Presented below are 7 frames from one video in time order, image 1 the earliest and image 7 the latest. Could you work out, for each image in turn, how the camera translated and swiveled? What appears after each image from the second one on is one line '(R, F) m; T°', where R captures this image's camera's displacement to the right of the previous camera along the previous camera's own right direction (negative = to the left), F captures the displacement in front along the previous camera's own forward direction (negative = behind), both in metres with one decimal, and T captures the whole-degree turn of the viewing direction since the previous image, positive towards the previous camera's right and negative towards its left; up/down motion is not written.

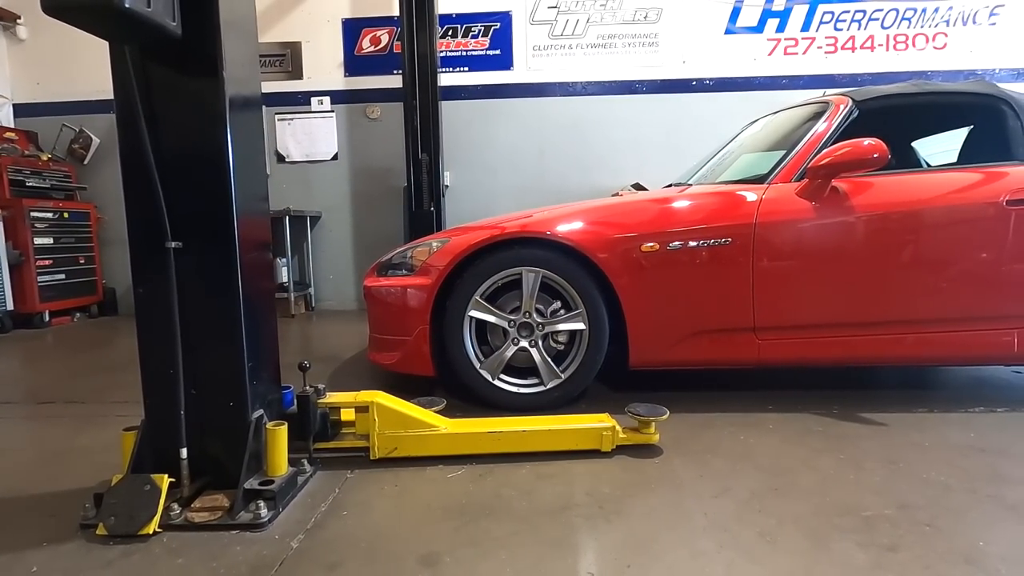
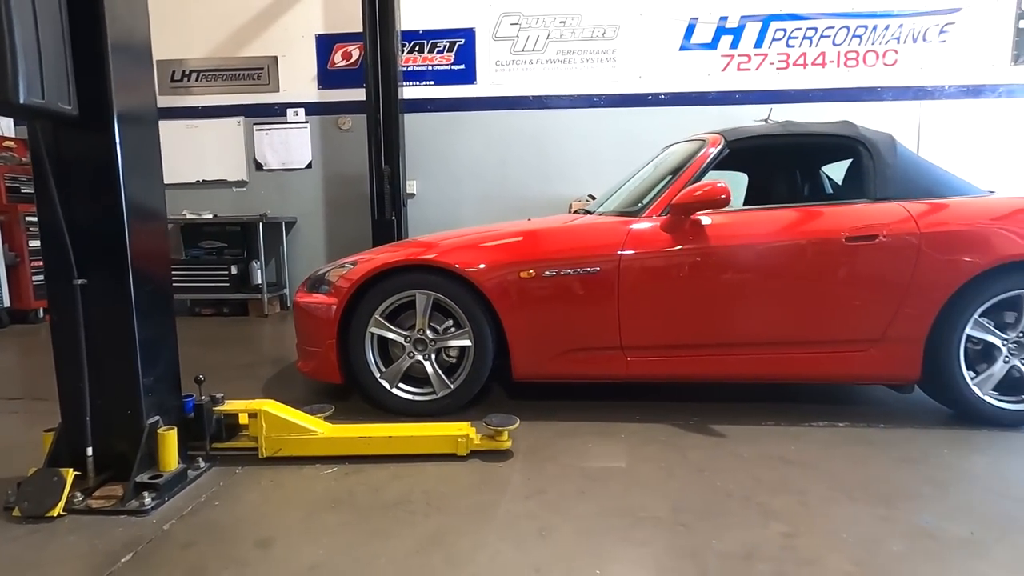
(+0.6, -0.3) m; -2°
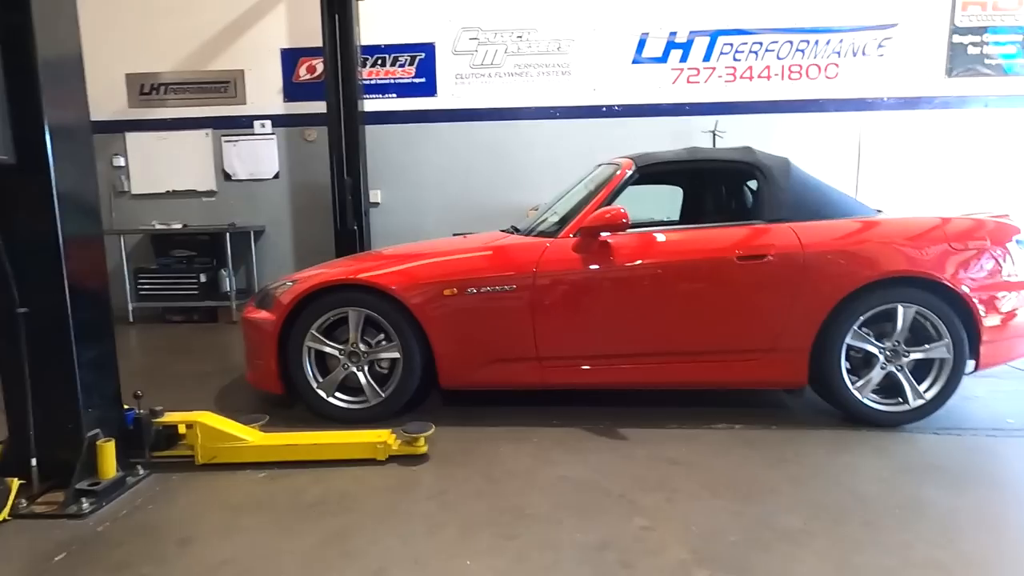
(+0.4, -0.2) m; +1°
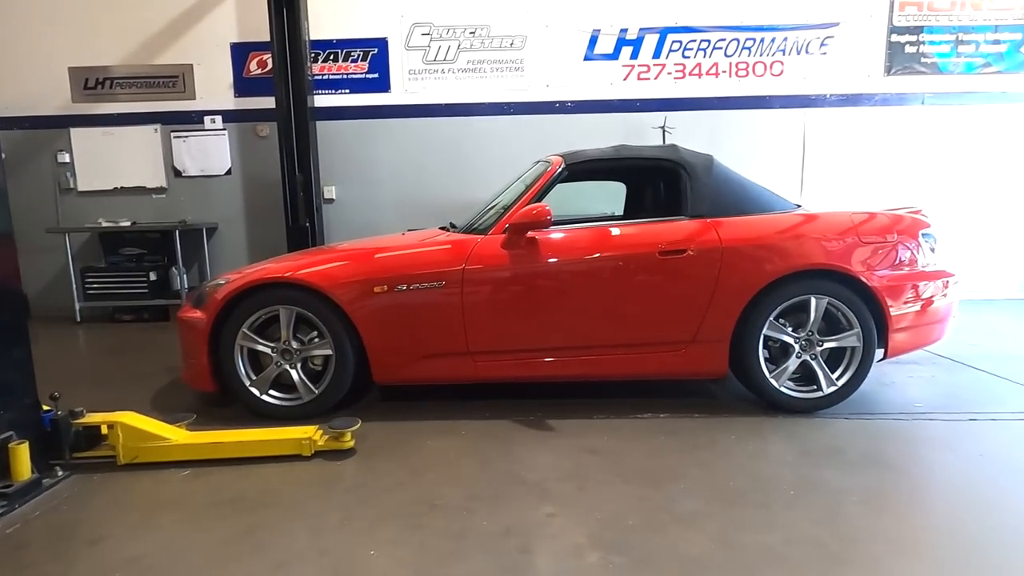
(+0.3, -0.1) m; +2°
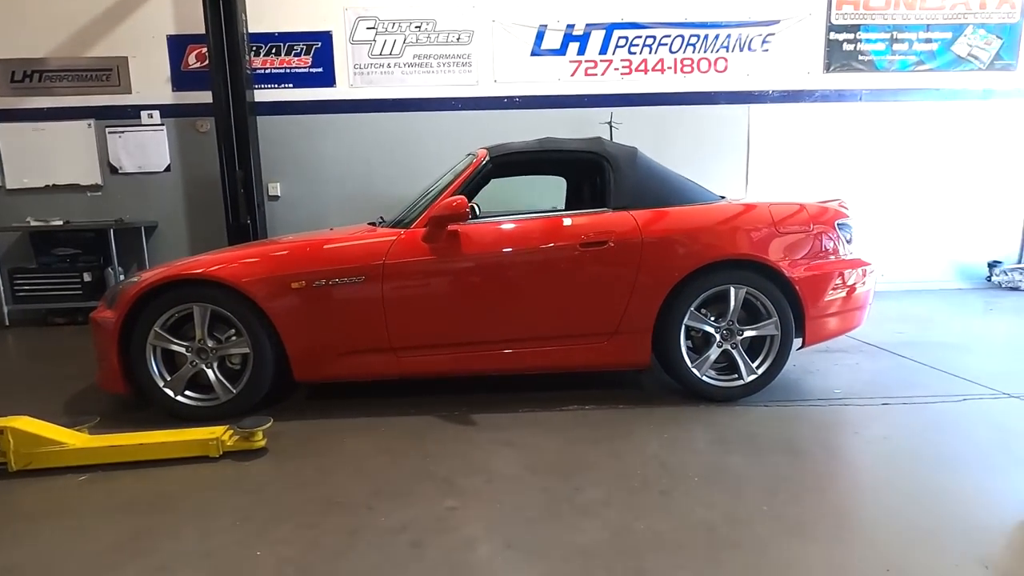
(+0.3, 0.0) m; +3°
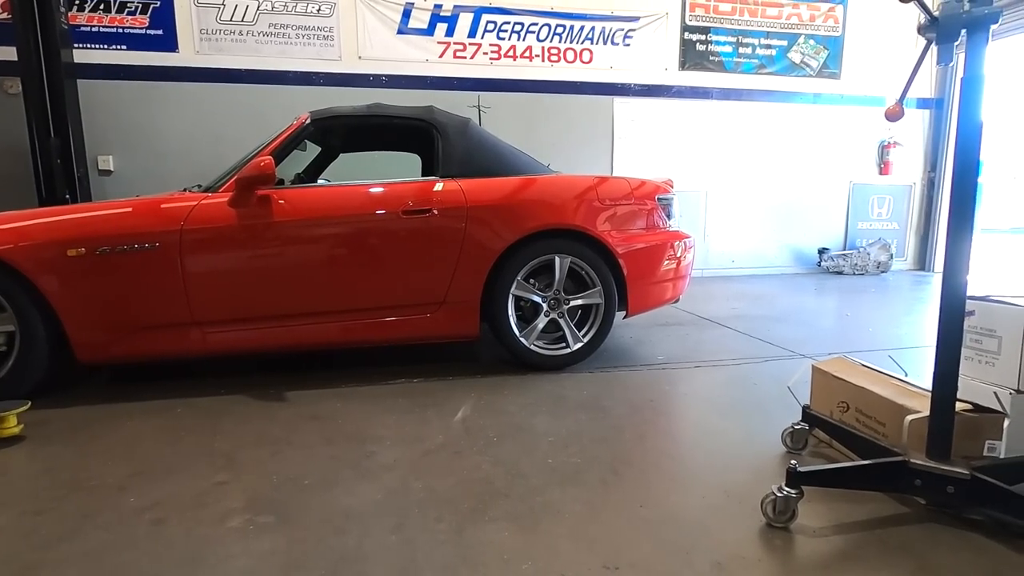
(+0.5, 0.0) m; +10°
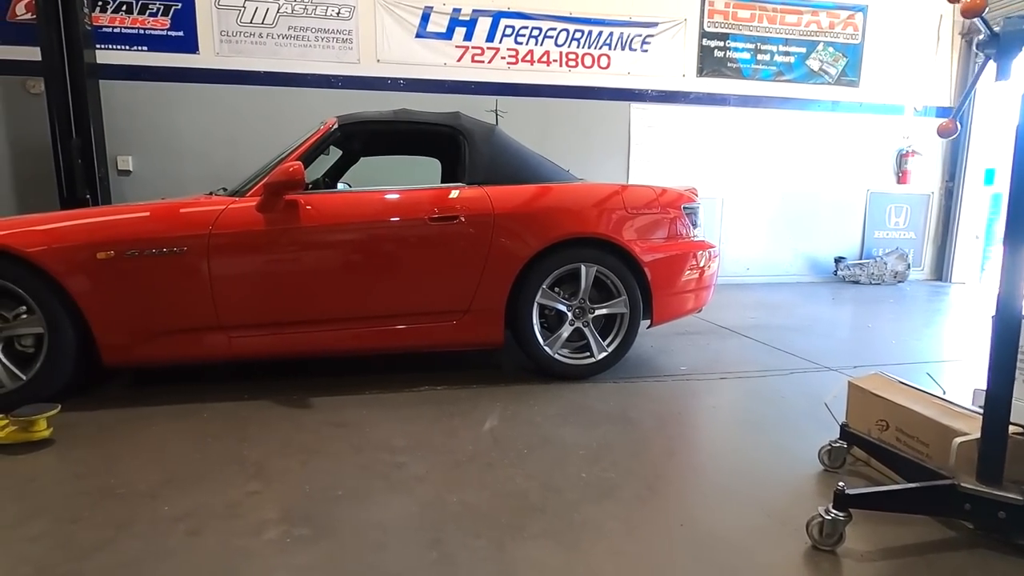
(-0.1, 0.0) m; -1°
